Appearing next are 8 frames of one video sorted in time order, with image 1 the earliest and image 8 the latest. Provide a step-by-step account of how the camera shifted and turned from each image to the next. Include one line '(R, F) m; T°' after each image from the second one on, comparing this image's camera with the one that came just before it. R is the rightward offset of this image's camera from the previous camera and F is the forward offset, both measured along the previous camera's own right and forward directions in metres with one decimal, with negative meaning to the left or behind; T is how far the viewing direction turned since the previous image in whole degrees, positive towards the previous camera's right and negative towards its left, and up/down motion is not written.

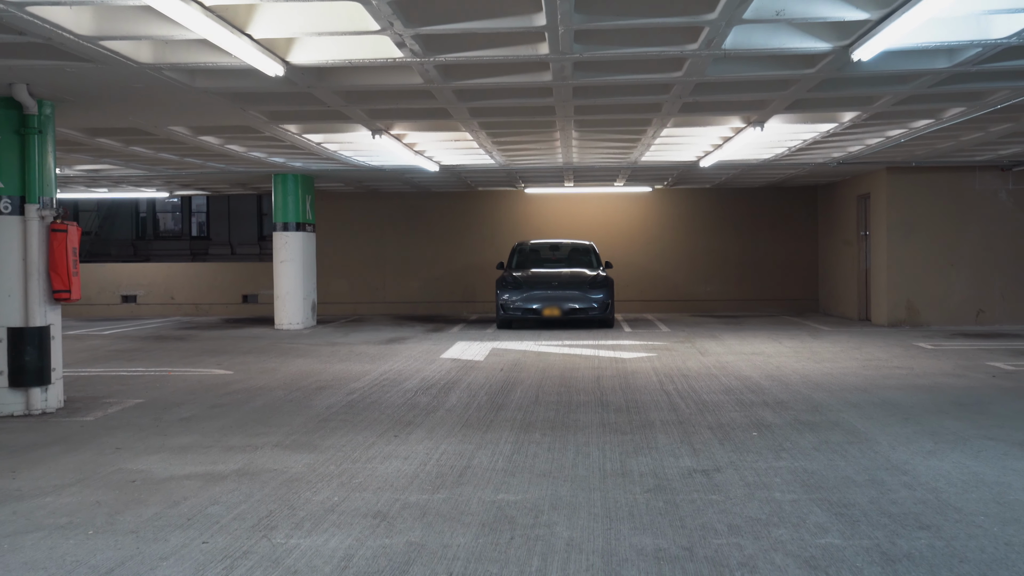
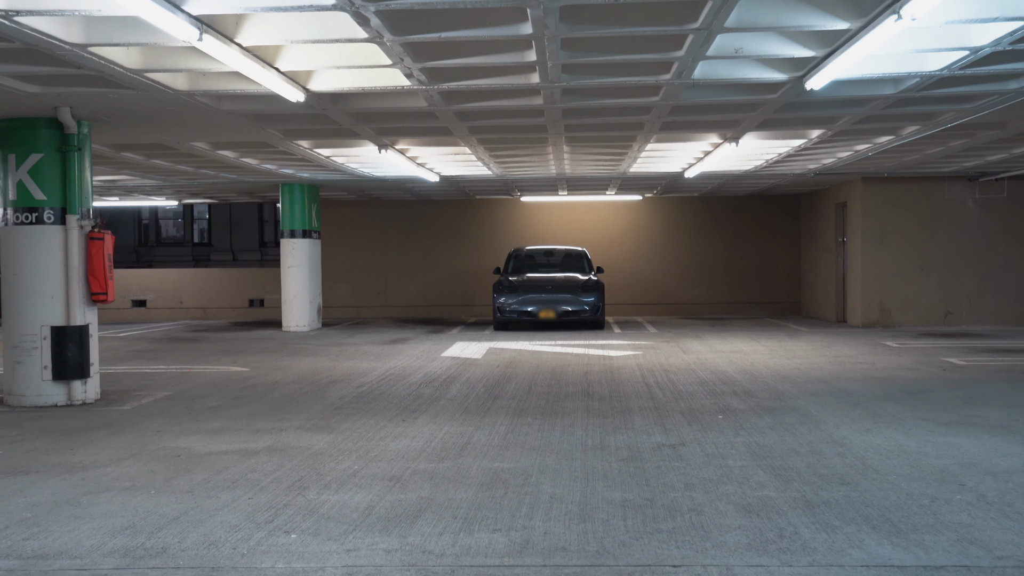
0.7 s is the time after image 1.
(0.0, -0.9) m; 0°
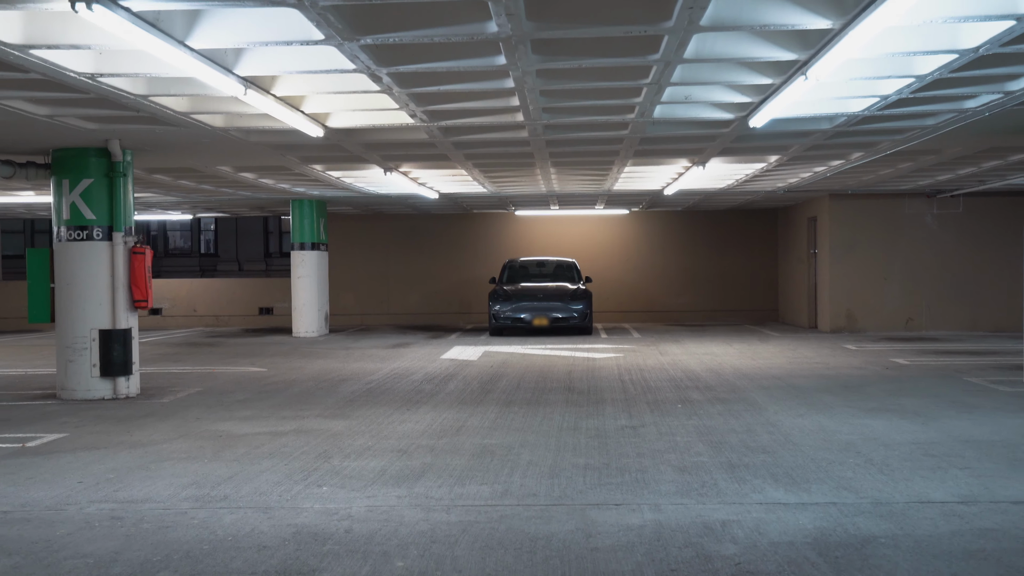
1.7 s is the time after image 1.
(+0.1, -1.2) m; 0°
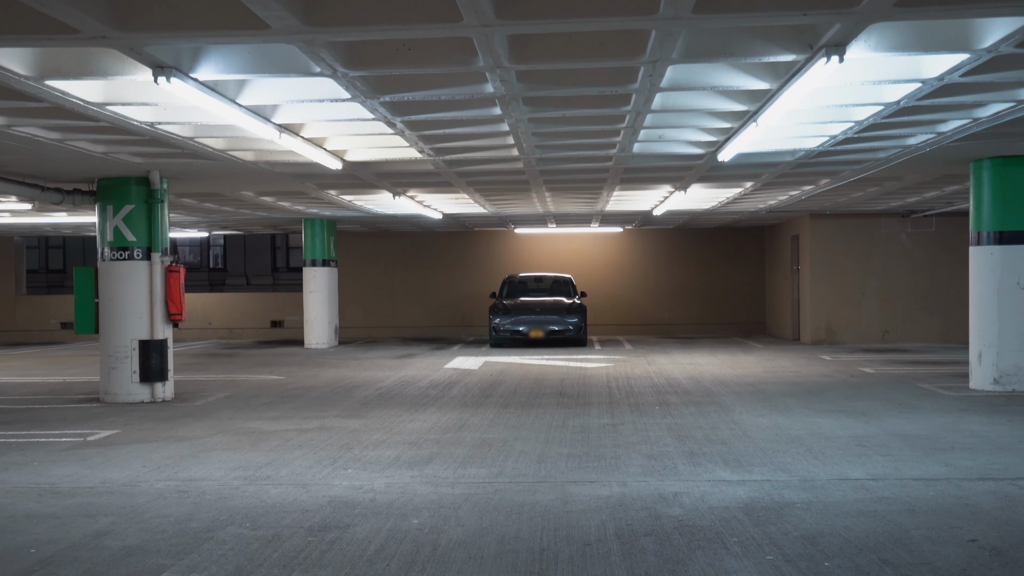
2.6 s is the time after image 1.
(+0.1, -1.1) m; 0°
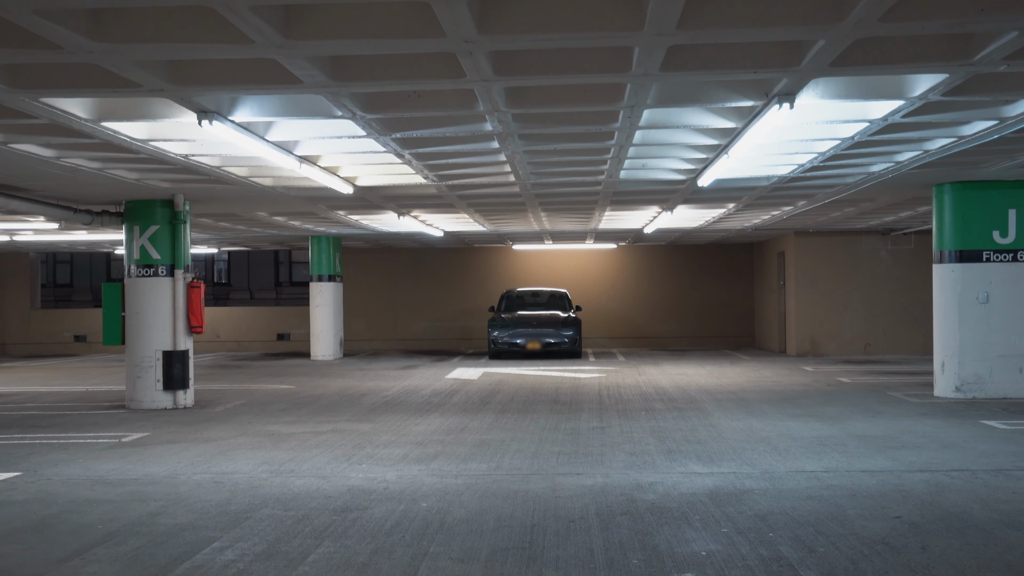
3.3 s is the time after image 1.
(0.0, -0.8) m; 0°
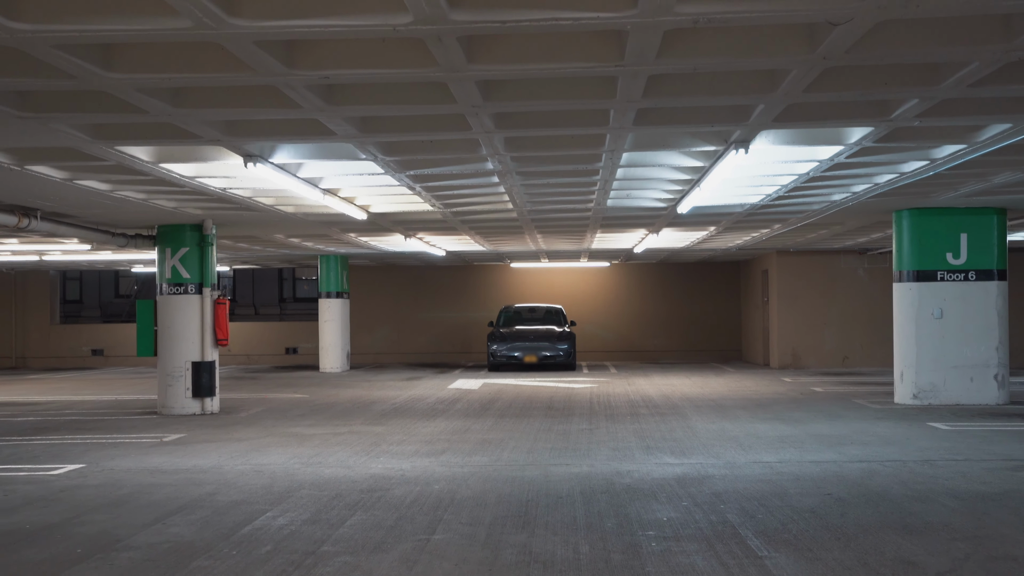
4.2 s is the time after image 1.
(0.0, -1.1) m; 0°
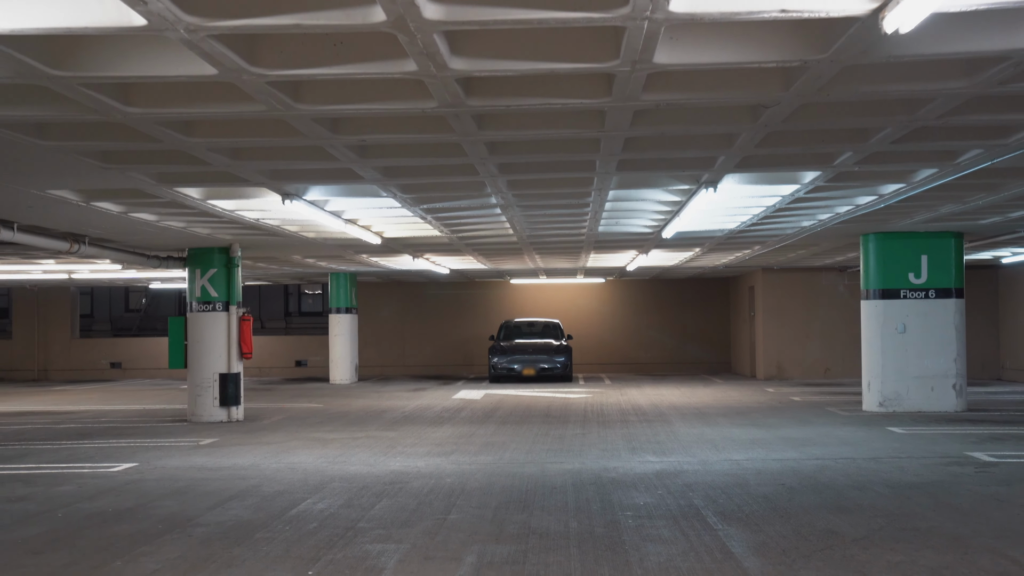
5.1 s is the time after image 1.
(0.0, -1.2) m; 0°
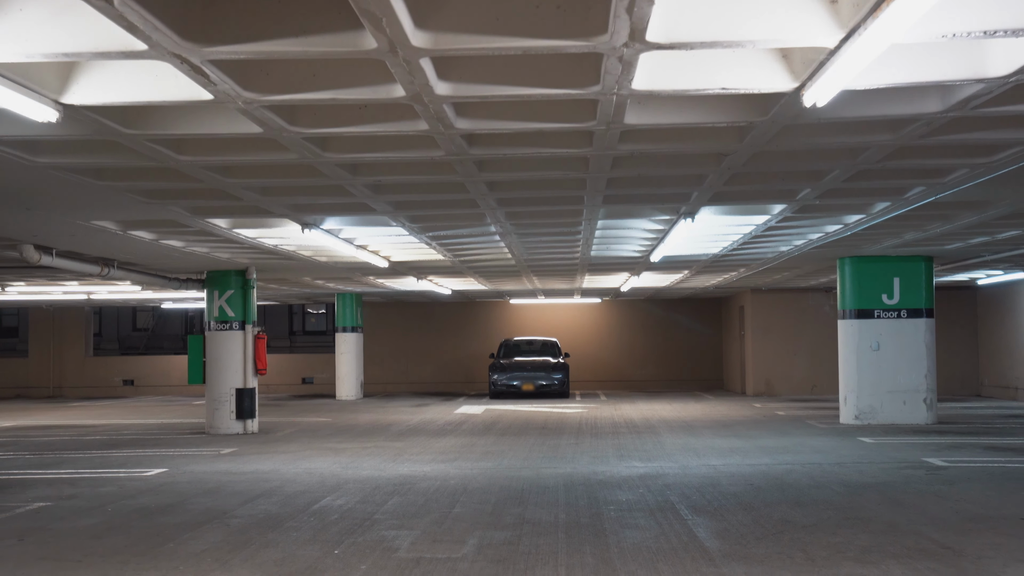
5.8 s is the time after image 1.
(0.0, -0.9) m; 0°
